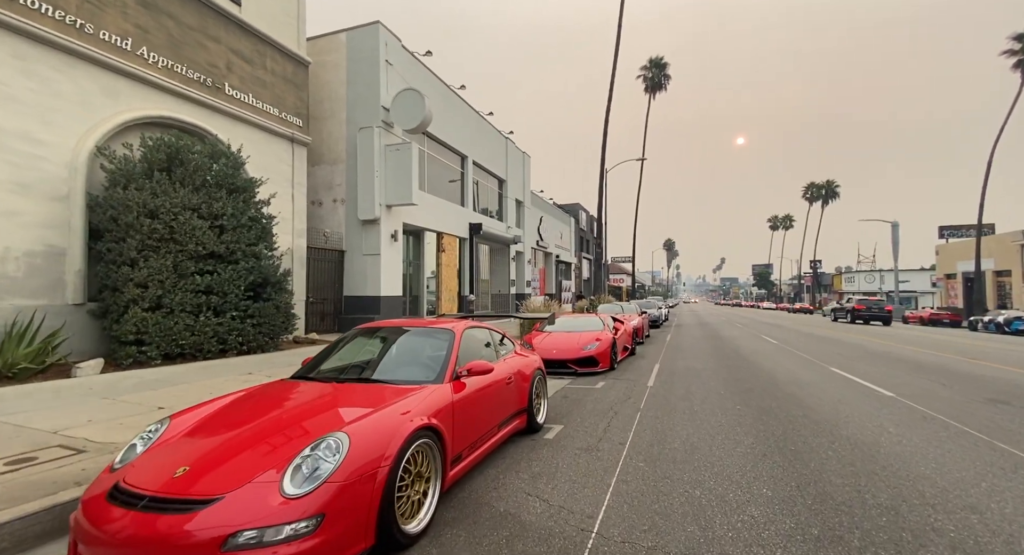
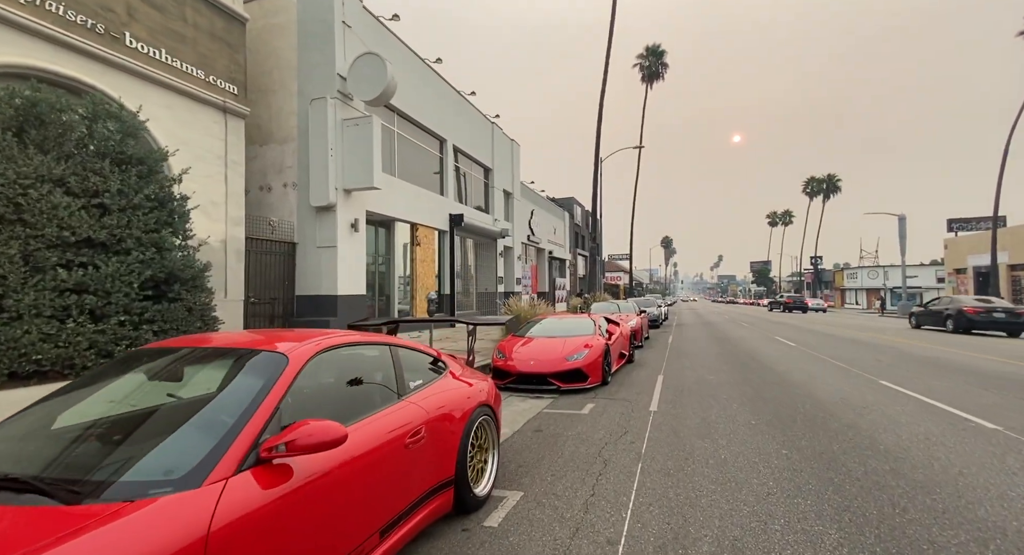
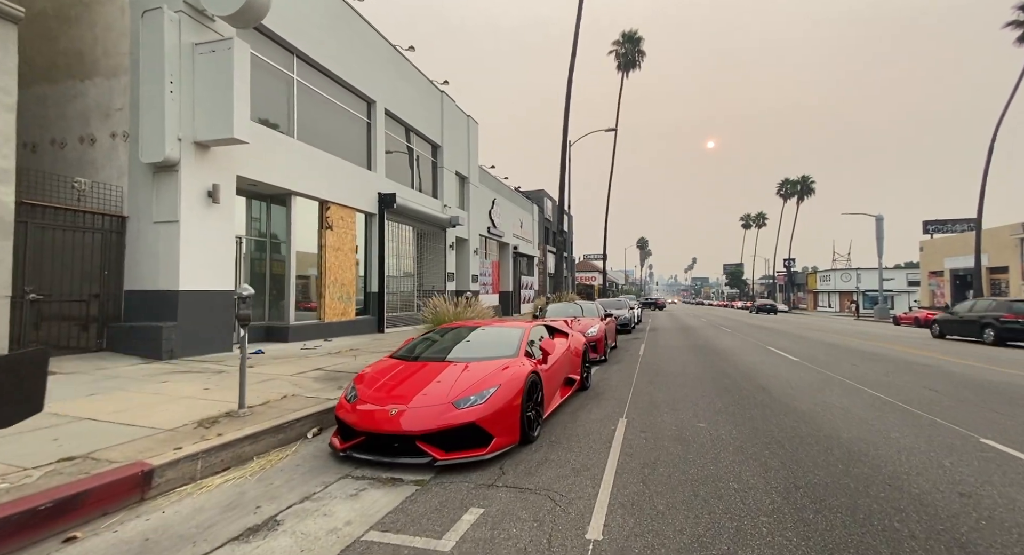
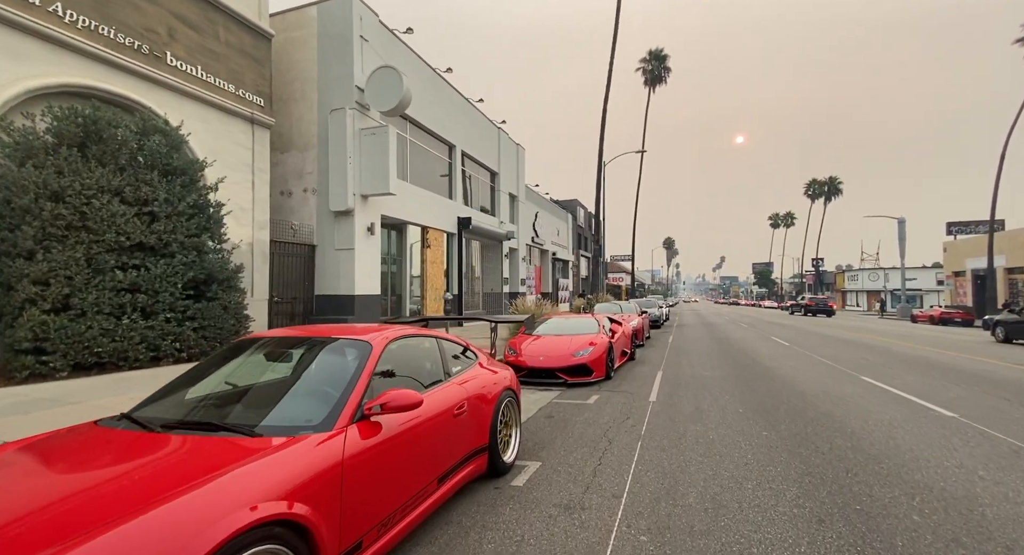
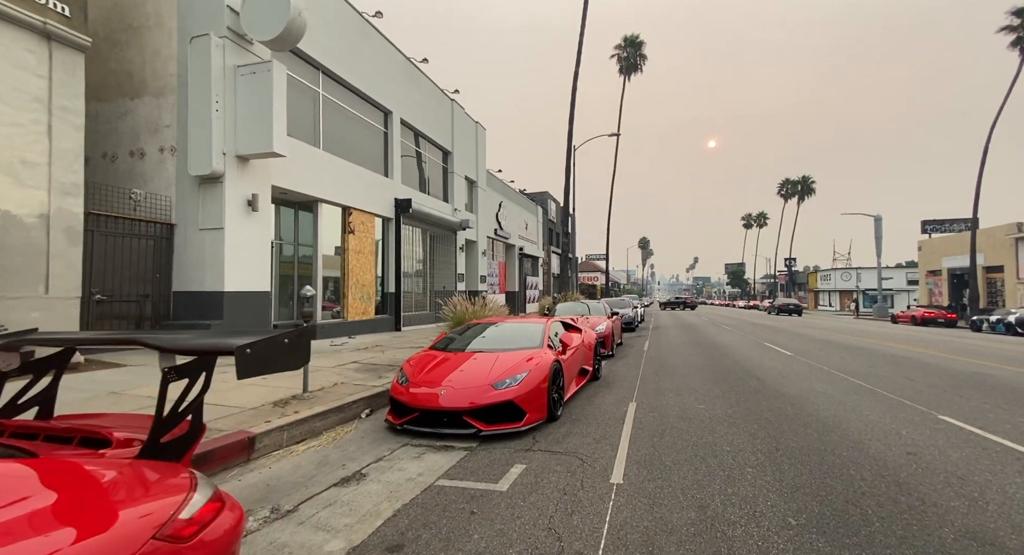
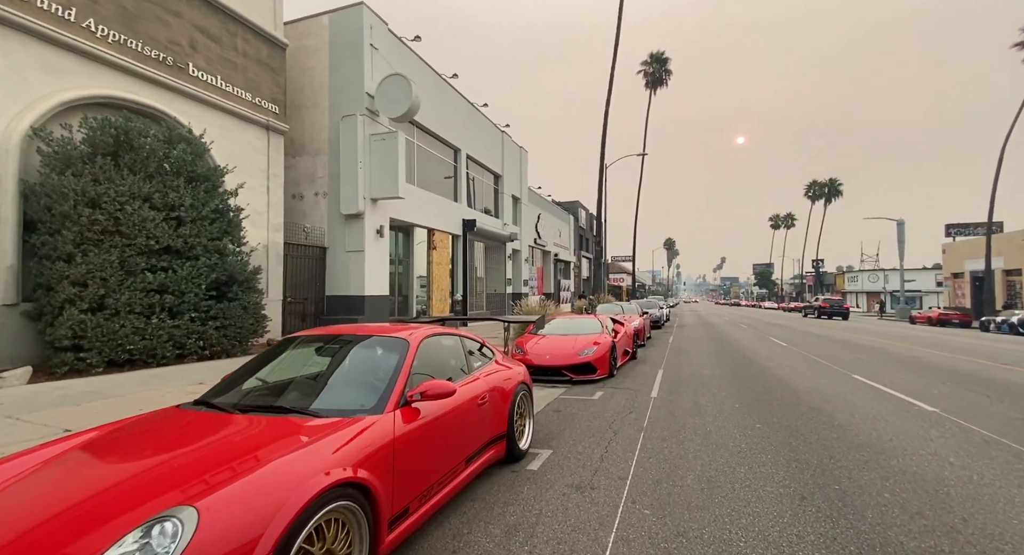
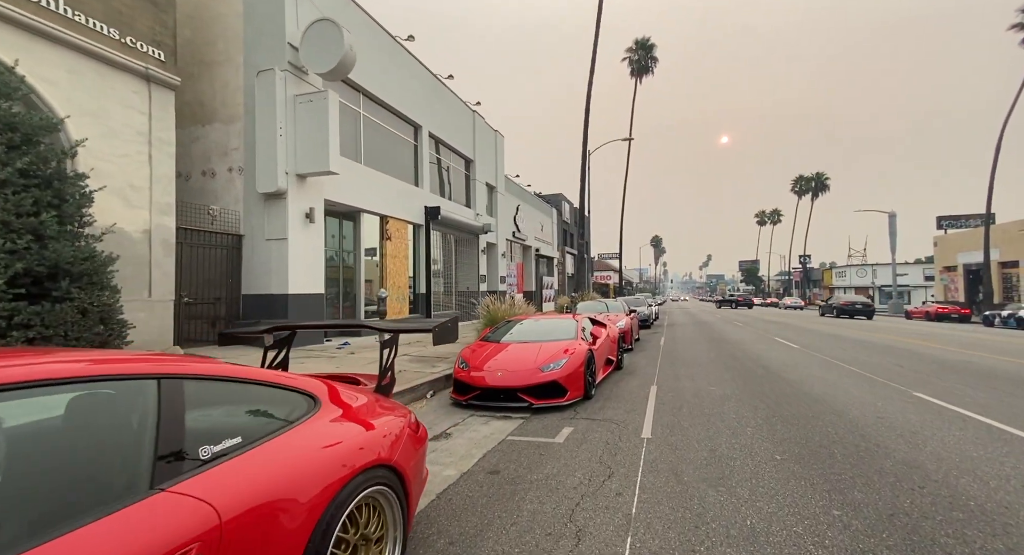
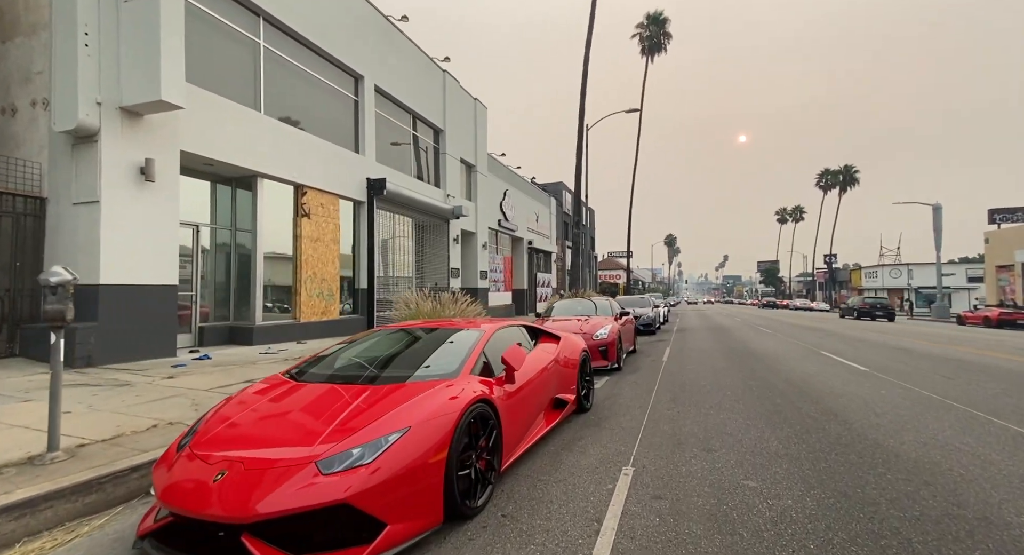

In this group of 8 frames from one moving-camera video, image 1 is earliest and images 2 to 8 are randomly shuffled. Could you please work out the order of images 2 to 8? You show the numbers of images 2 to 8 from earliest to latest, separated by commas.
6, 4, 2, 7, 5, 3, 8
